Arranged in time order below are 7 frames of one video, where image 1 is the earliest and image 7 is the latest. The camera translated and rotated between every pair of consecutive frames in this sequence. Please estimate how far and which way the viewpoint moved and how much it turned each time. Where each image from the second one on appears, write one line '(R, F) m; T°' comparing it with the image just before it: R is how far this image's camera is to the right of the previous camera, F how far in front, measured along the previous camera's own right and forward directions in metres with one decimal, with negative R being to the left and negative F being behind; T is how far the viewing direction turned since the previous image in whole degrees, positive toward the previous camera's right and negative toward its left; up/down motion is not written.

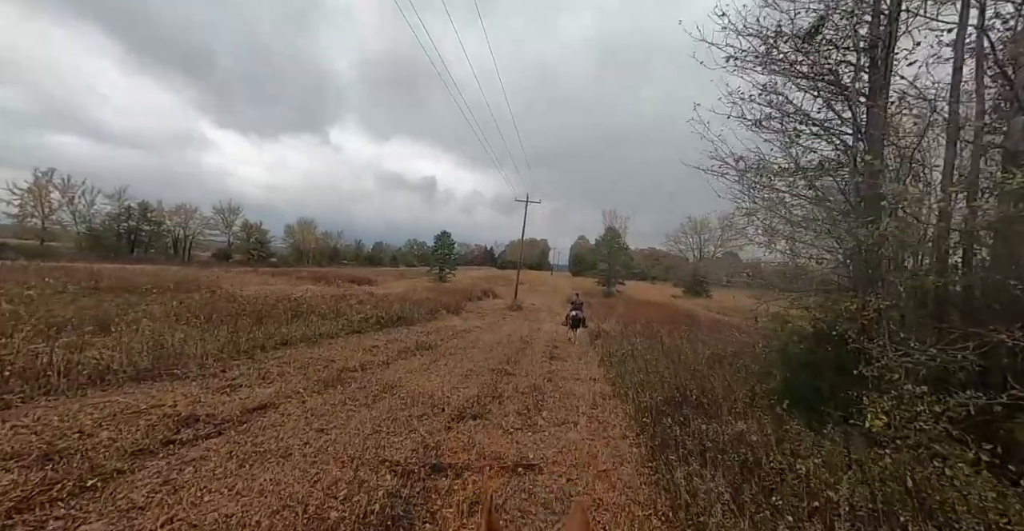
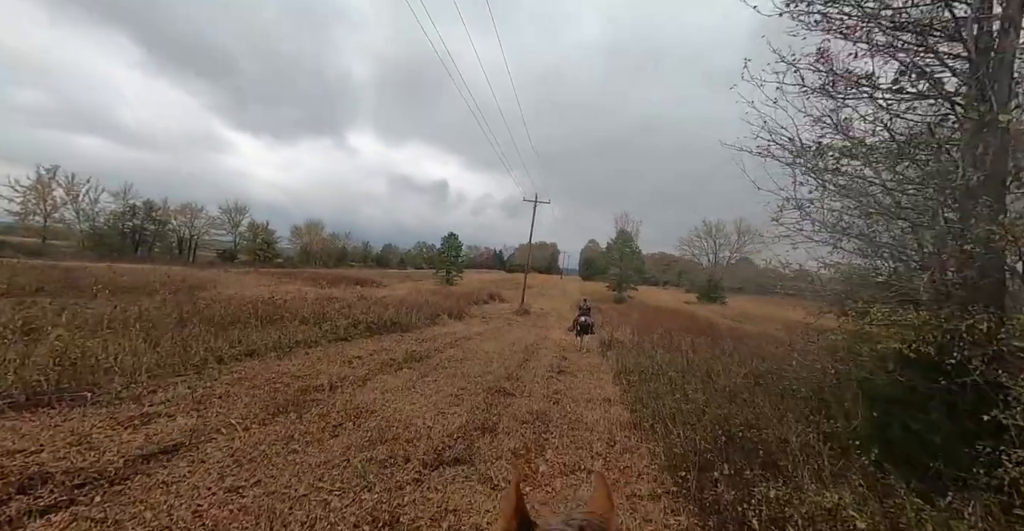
(+0.2, +1.6) m; -1°
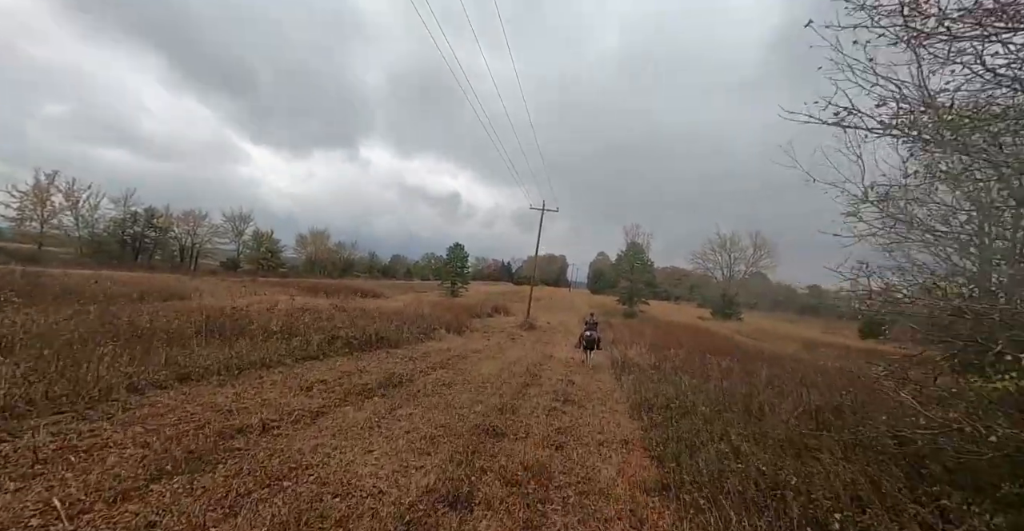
(+0.3, +1.9) m; -1°
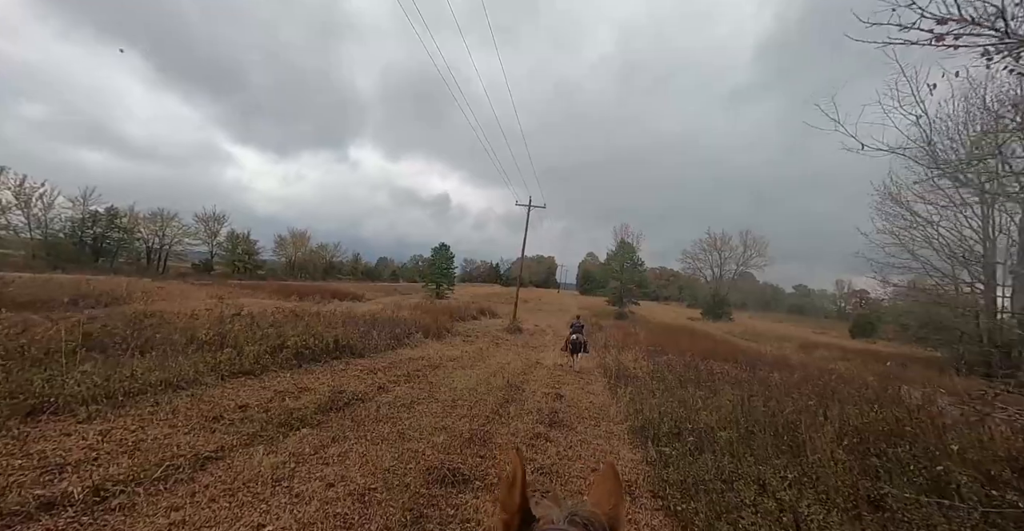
(+0.3, +1.9) m; +2°
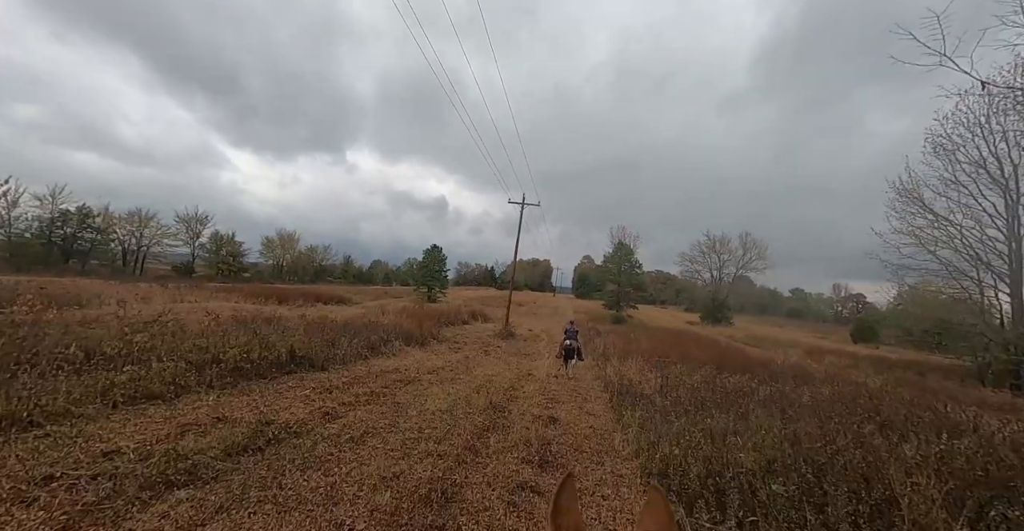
(+0.3, +2.0) m; +1°
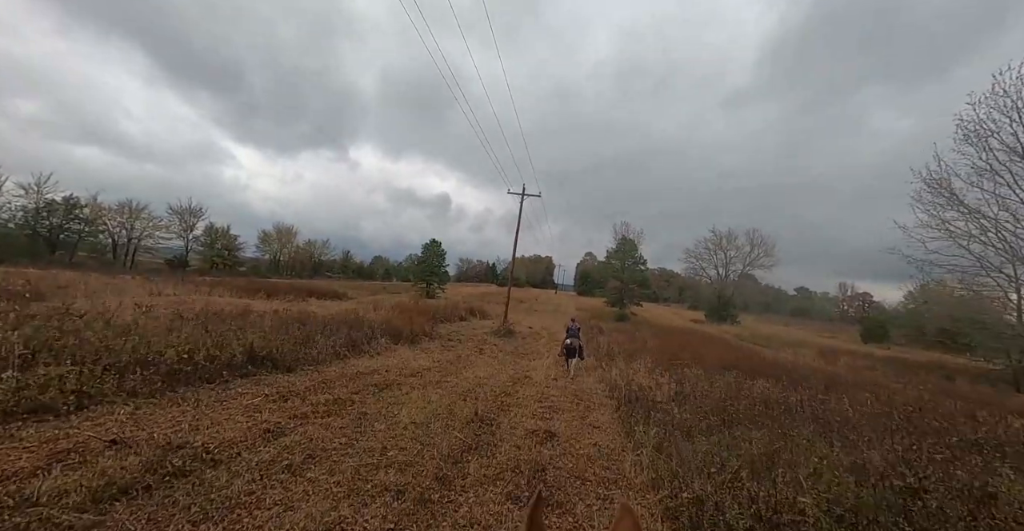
(+0.2, +1.6) m; 0°
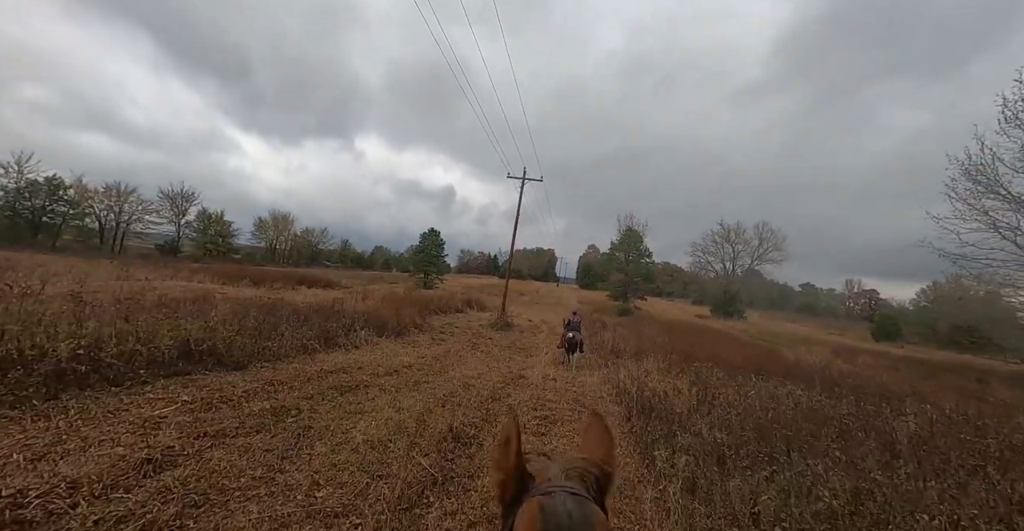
(+0.2, +1.9) m; 0°
